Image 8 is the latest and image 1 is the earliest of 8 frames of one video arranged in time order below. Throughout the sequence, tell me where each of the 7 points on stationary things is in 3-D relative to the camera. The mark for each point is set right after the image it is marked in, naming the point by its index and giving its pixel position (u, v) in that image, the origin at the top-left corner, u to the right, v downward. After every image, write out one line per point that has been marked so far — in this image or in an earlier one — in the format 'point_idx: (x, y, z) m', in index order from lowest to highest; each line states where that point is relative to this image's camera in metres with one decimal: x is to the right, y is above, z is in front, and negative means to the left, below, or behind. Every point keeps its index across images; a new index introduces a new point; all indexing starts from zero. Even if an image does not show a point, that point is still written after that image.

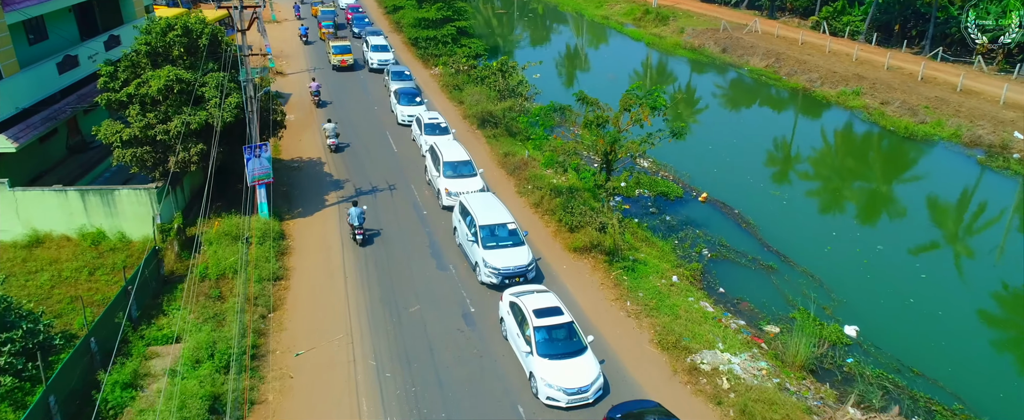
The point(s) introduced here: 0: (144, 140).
0: (-9.2, +1.7, +17.1) m
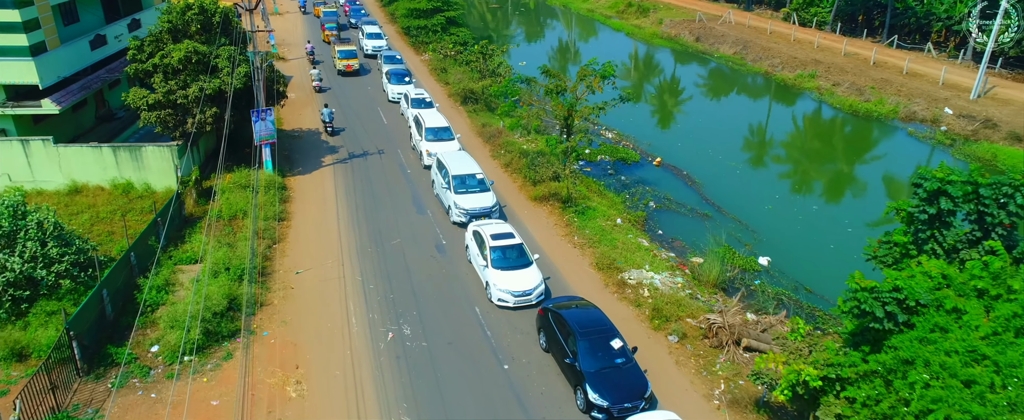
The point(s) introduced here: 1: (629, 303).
0: (-10.1, +3.1, +20.2) m
1: (+2.6, -2.0, +15.8) m
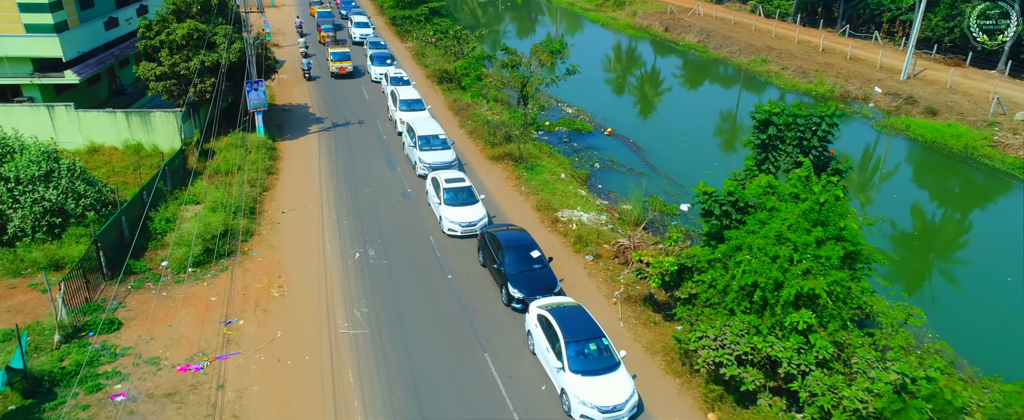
0: (-11.5, +4.5, +23.4) m
1: (+1.2, -0.6, +19.0) m
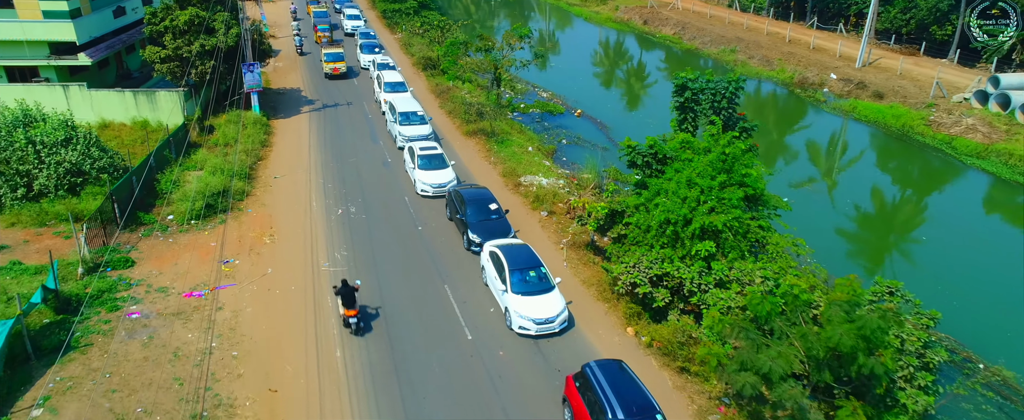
0: (-12.6, +5.7, +25.8) m
1: (+0.2, +0.6, +21.4) m
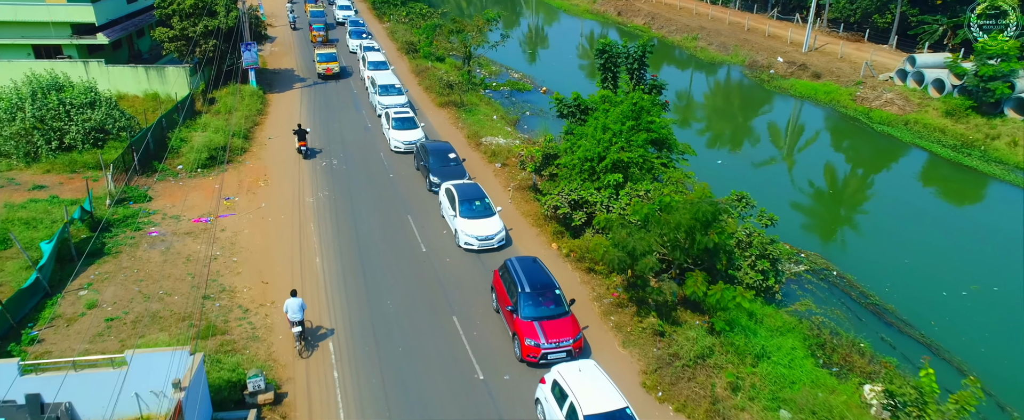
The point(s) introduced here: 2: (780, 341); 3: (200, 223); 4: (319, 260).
0: (-14.0, +7.3, +29.3) m
1: (-1.2, +2.2, +24.9) m
2: (+5.4, -2.7, +13.8) m
3: (-8.7, -0.4, +19.1) m
4: (-4.9, -1.2, +17.5) m
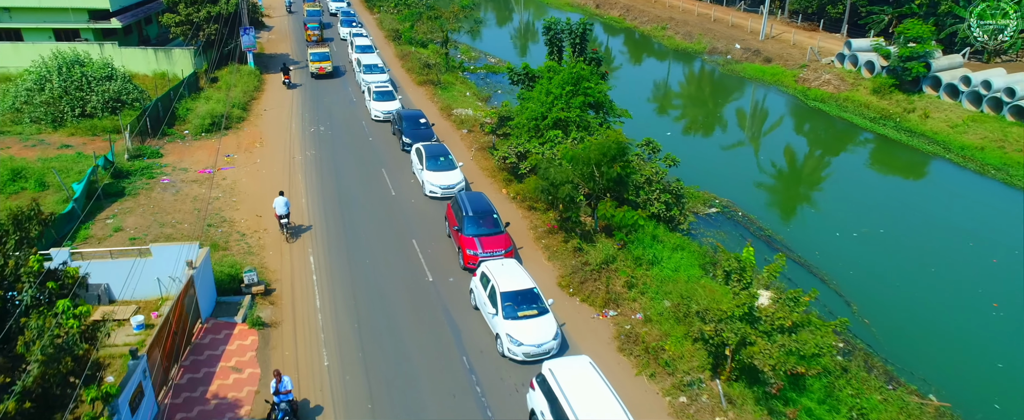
0: (-15.4, +8.9, +32.6) m
1: (-2.6, +3.7, +28.3) m
2: (+4.1, -1.2, +17.2) m
3: (-10.0, +1.2, +22.5) m
4: (-6.3, +0.3, +20.9) m
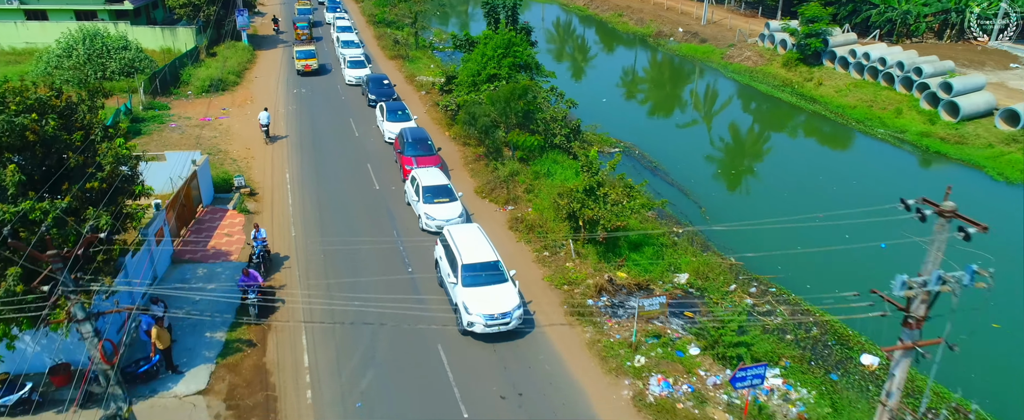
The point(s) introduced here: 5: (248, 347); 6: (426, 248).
0: (-17.6, +11.2, +37.7) m
1: (-4.9, +6.1, +33.4) m
2: (+1.8, +1.2, +22.3) m
3: (-12.3, +3.6, +27.6) m
4: (-8.5, +2.7, +26.0) m
5: (-5.3, -2.8, +13.9) m
6: (-2.3, -1.0, +18.1) m
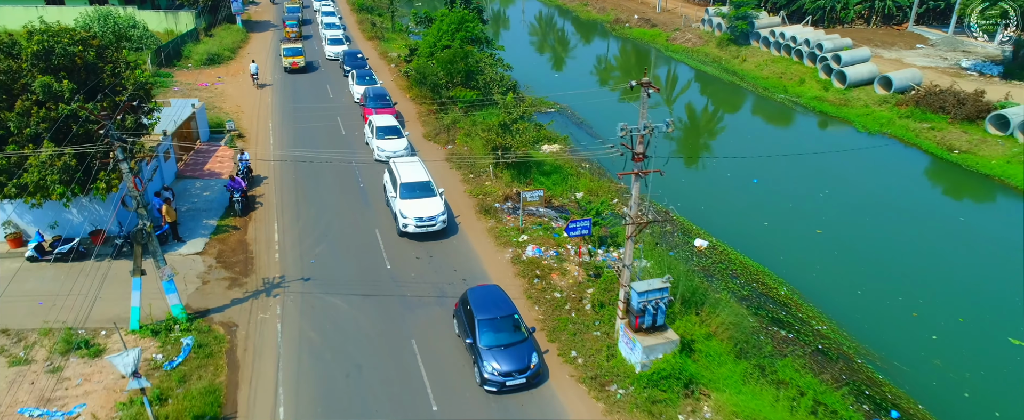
0: (-19.9, +13.5, +42.5) m
1: (-7.1, +8.4, +38.2) m
2: (-0.4, +3.4, +27.1) m
3: (-14.5, +5.8, +32.4) m
4: (-10.7, +4.9, +30.8) m
5: (-7.5, -0.5, +18.6) m
6: (-4.5, +1.2, +22.9) m
